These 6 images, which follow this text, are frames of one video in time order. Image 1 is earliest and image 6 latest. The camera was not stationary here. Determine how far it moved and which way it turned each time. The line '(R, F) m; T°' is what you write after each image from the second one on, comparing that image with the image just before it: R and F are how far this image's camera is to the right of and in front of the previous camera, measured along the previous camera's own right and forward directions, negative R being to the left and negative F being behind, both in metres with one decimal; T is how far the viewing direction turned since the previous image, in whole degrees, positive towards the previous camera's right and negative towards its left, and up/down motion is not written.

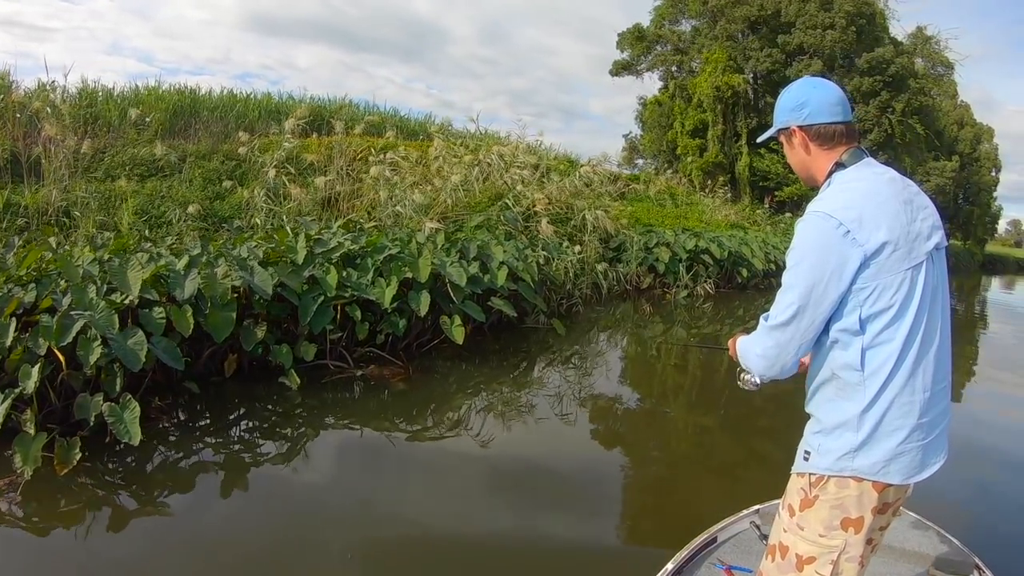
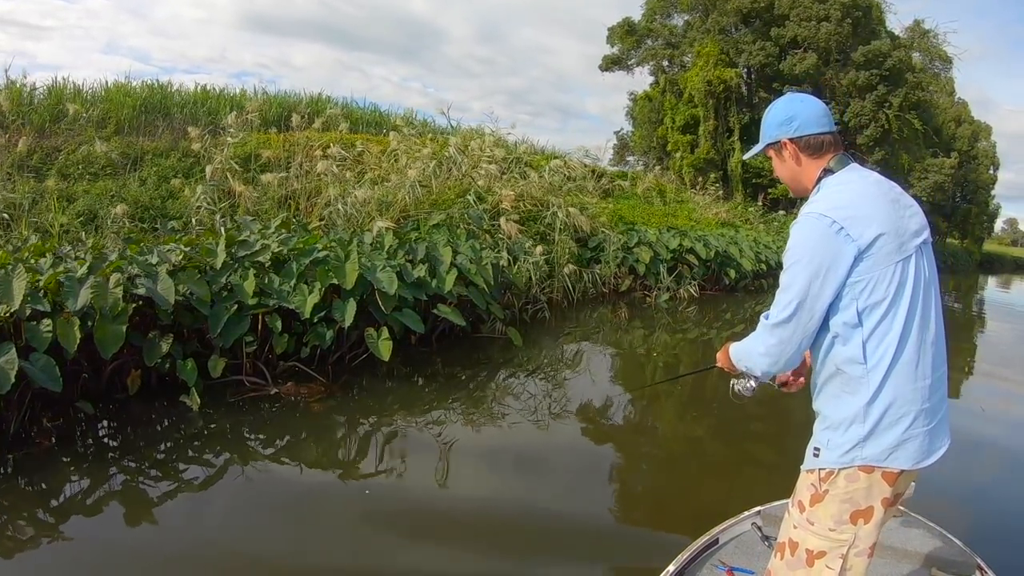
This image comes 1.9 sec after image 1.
(+0.3, +0.5) m; 0°
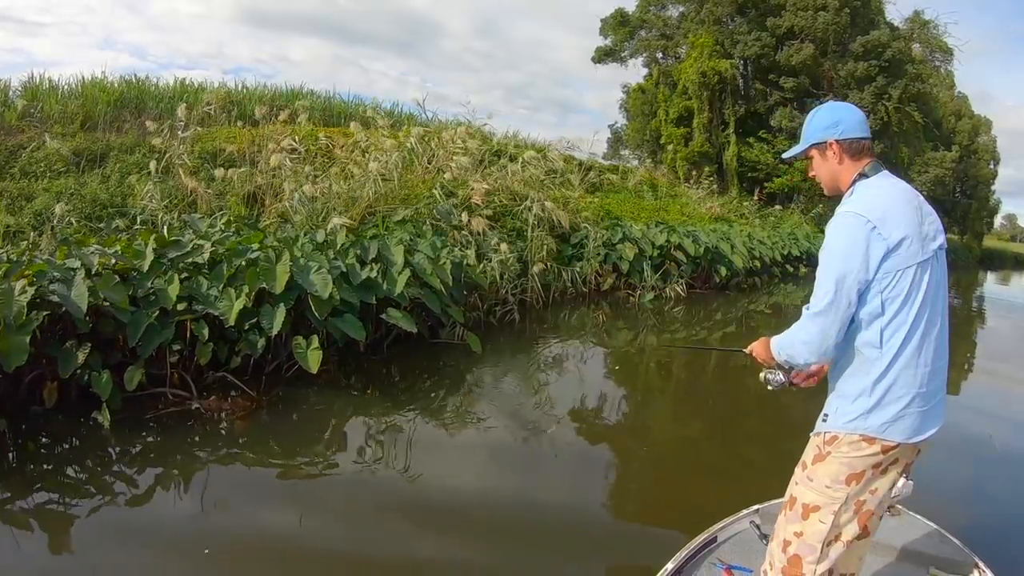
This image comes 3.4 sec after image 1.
(+0.2, +0.4) m; 0°
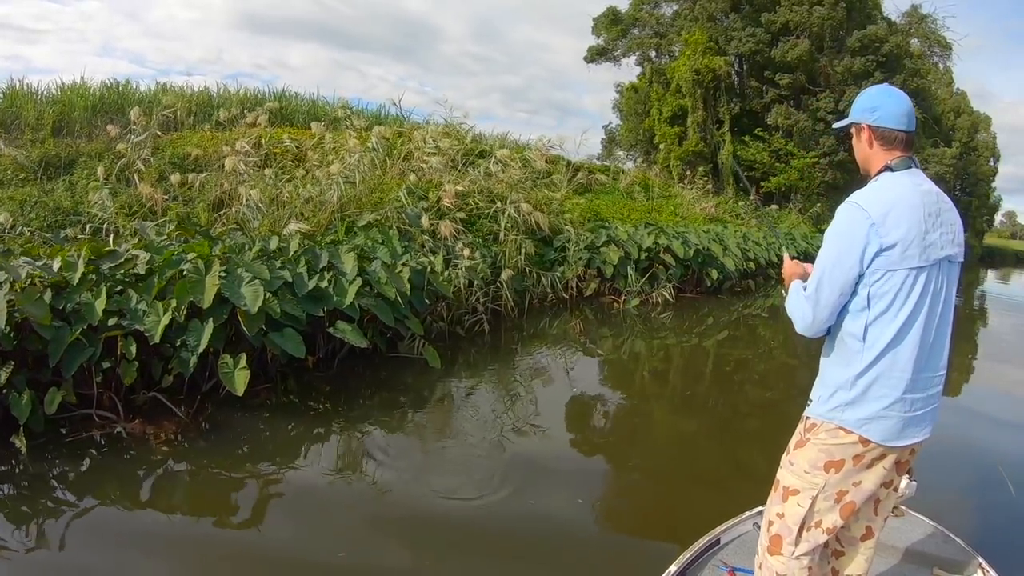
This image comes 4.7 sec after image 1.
(+0.2, +0.3) m; 0°
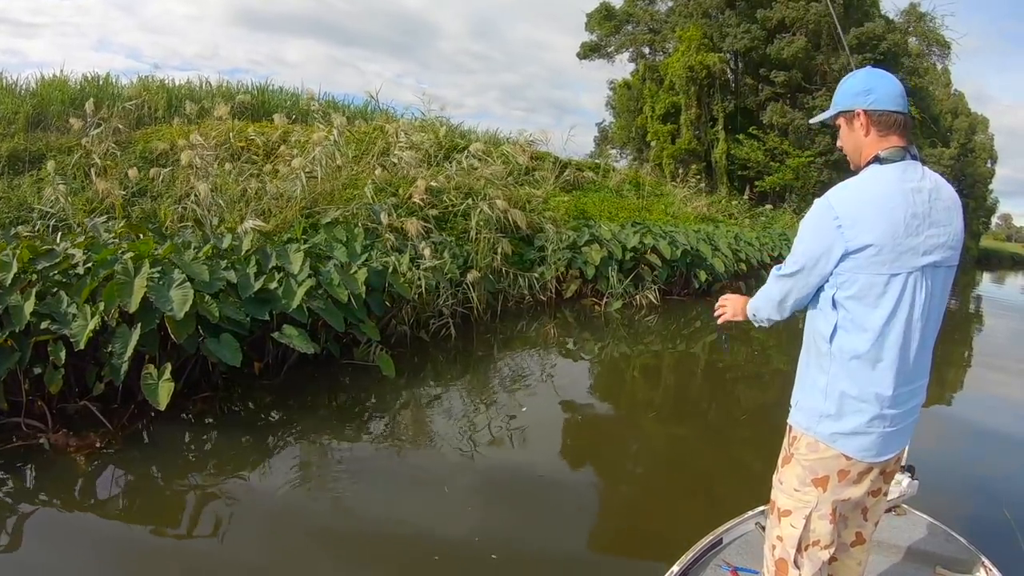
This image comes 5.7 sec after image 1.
(+0.2, +0.3) m; 0°
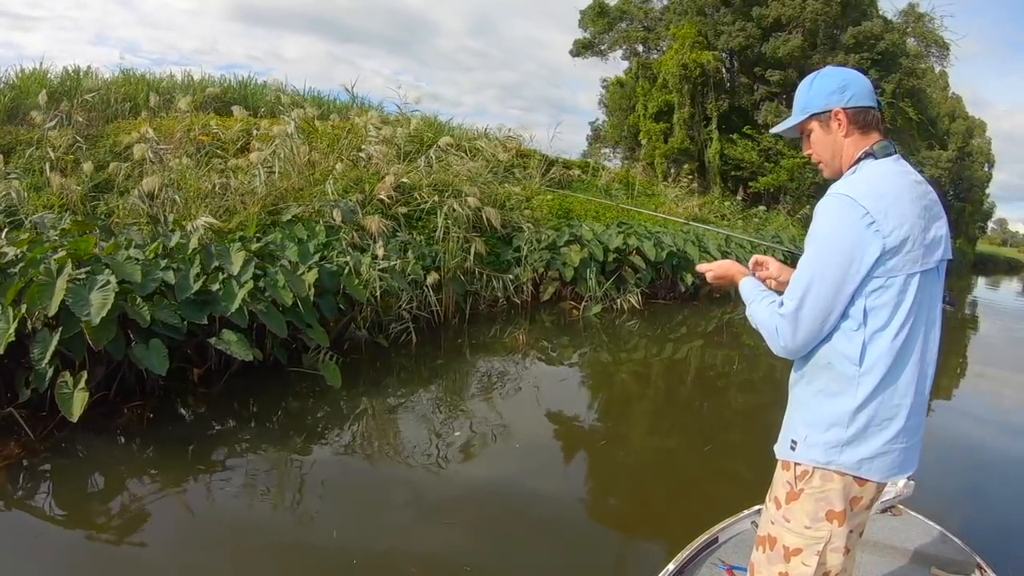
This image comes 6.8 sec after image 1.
(+0.2, +0.2) m; 0°
